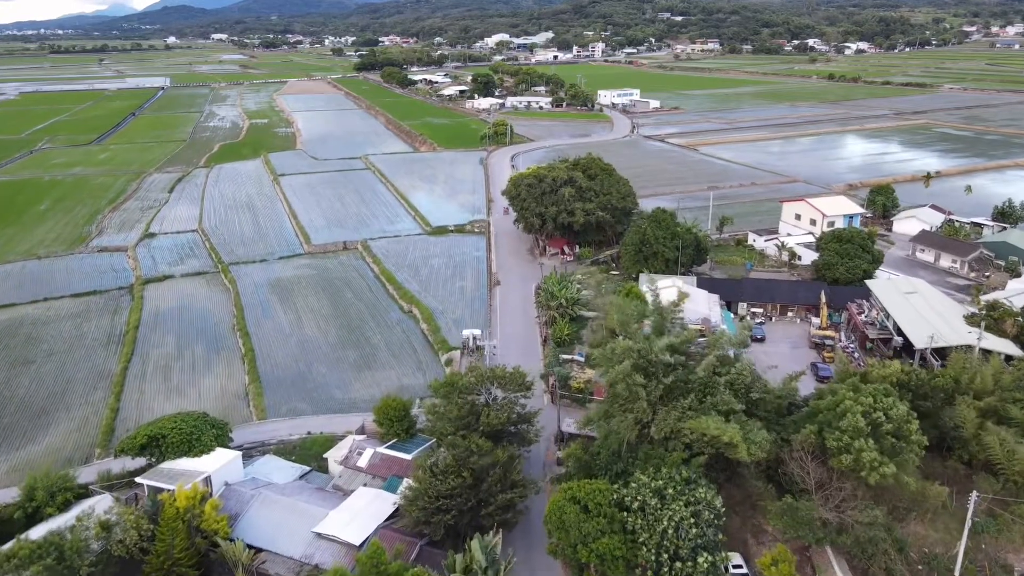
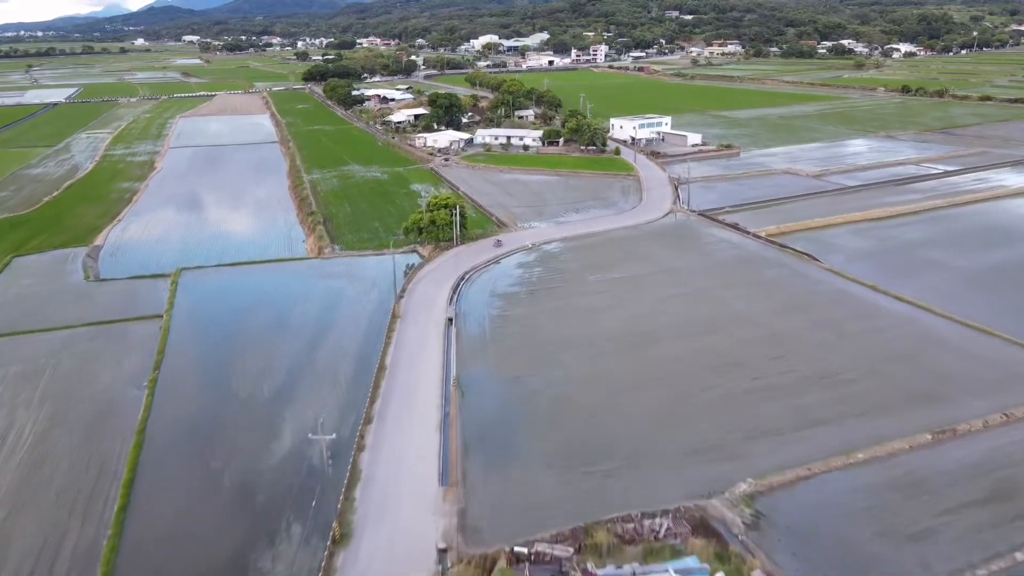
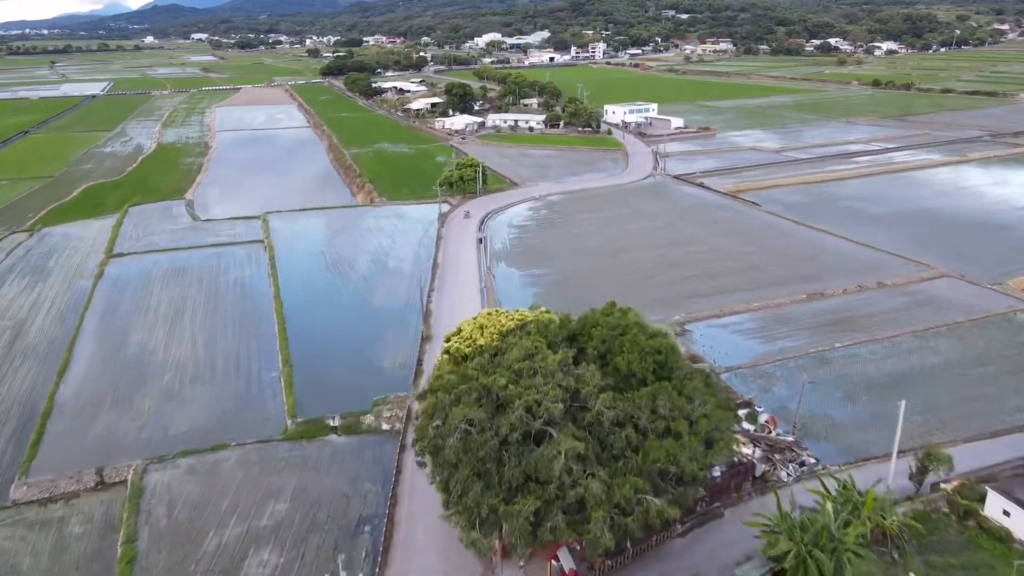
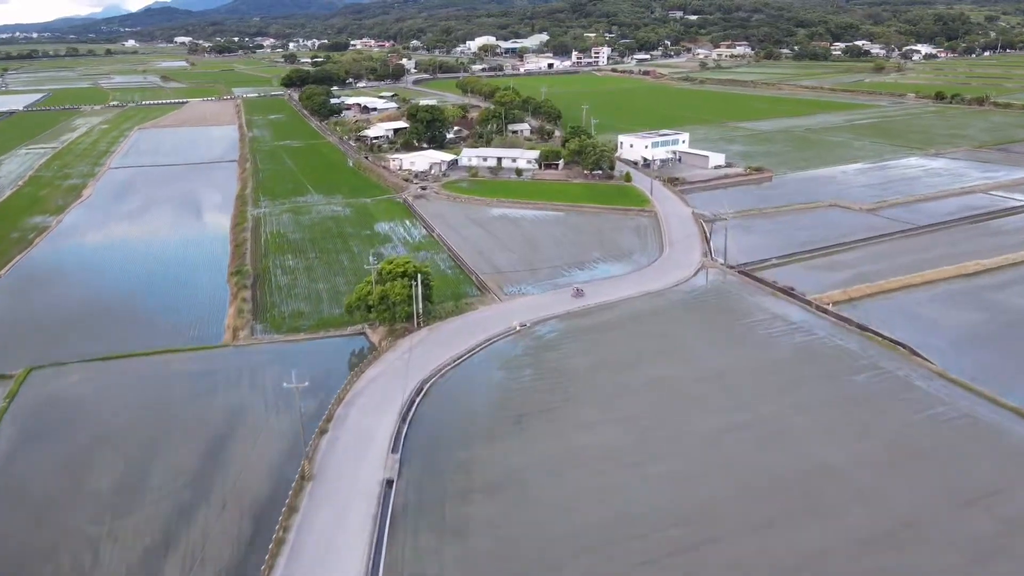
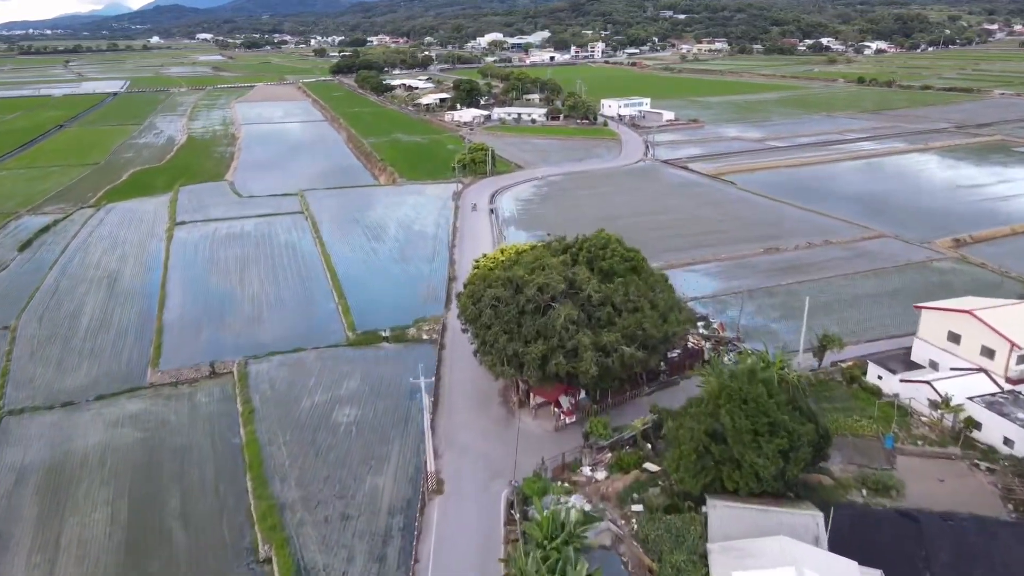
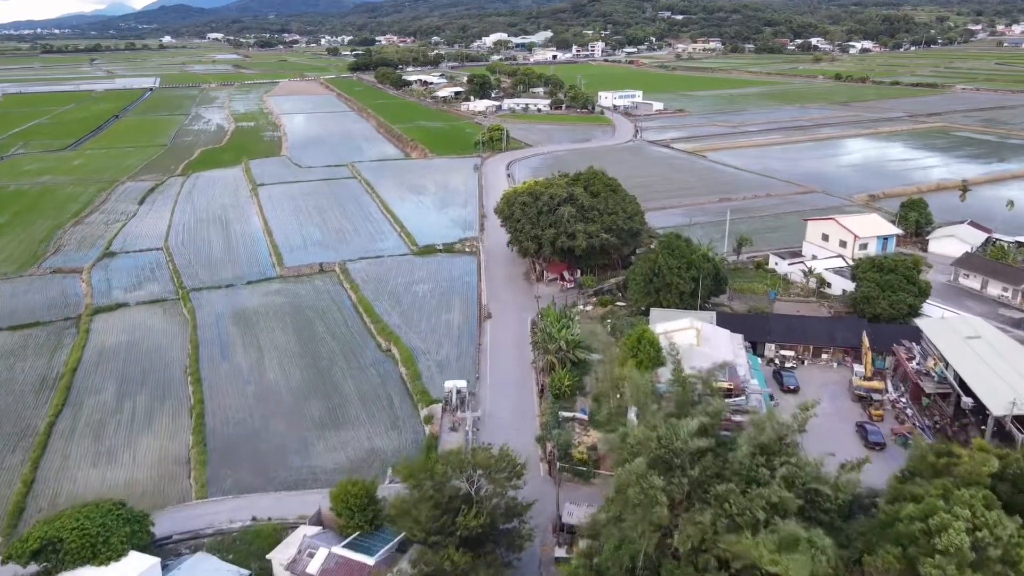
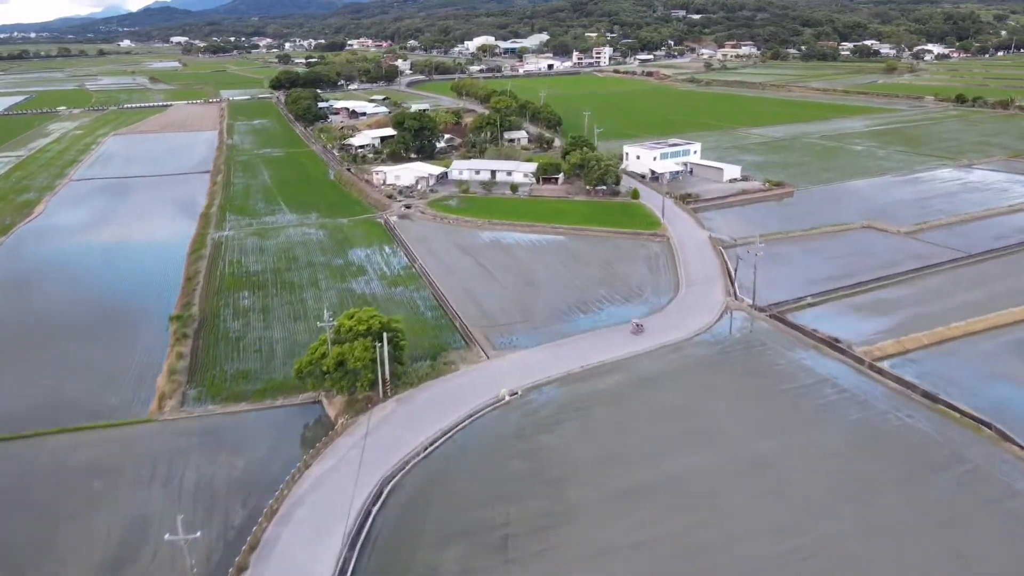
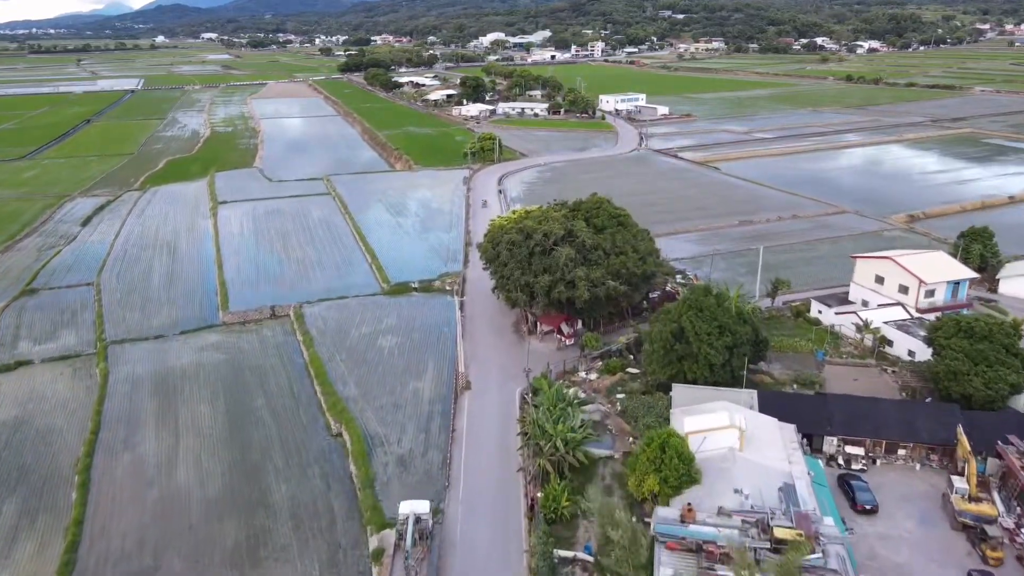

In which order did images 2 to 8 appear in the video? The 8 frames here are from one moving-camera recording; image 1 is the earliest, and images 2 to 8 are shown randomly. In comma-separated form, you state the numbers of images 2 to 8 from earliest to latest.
6, 8, 5, 3, 2, 4, 7
